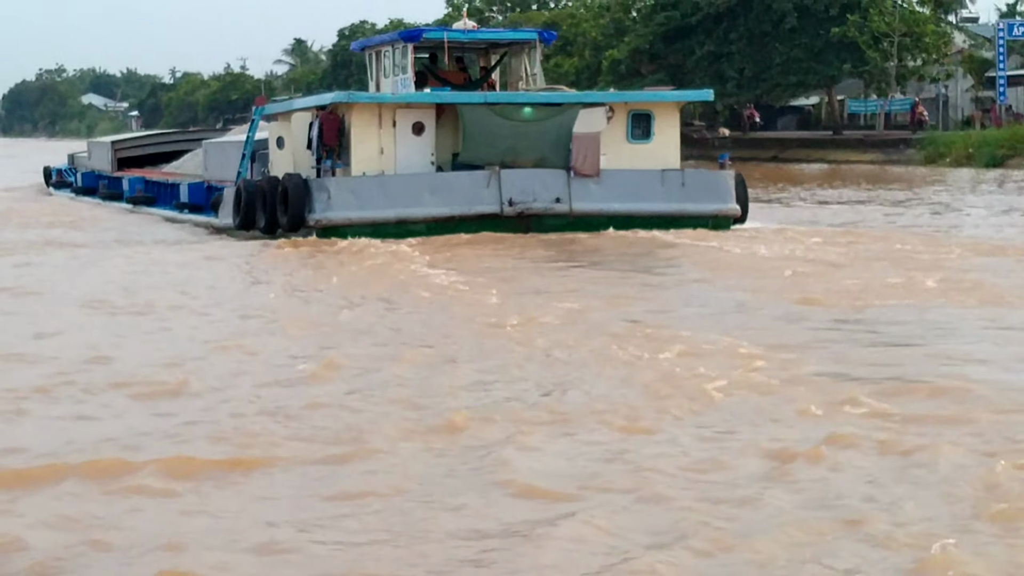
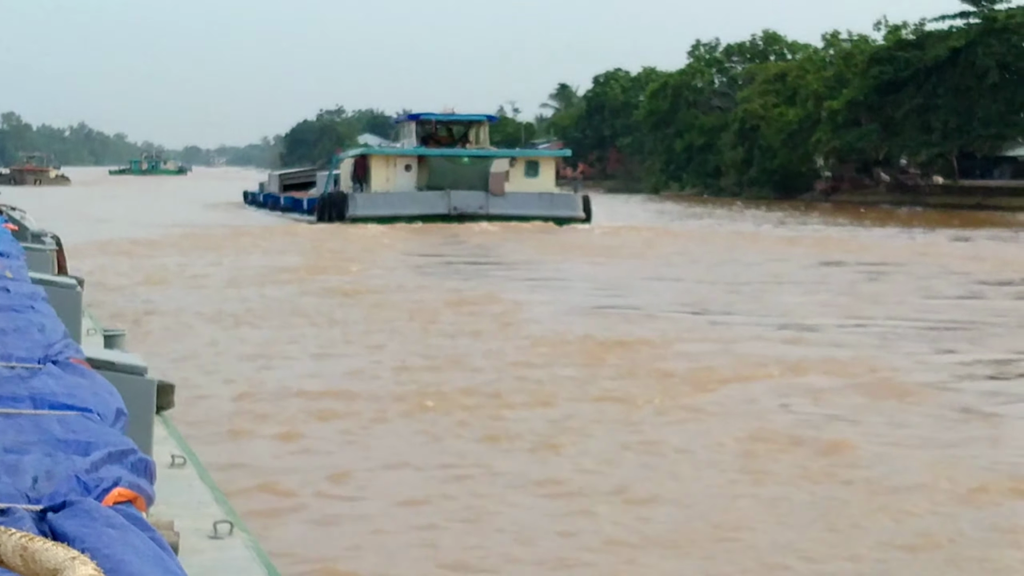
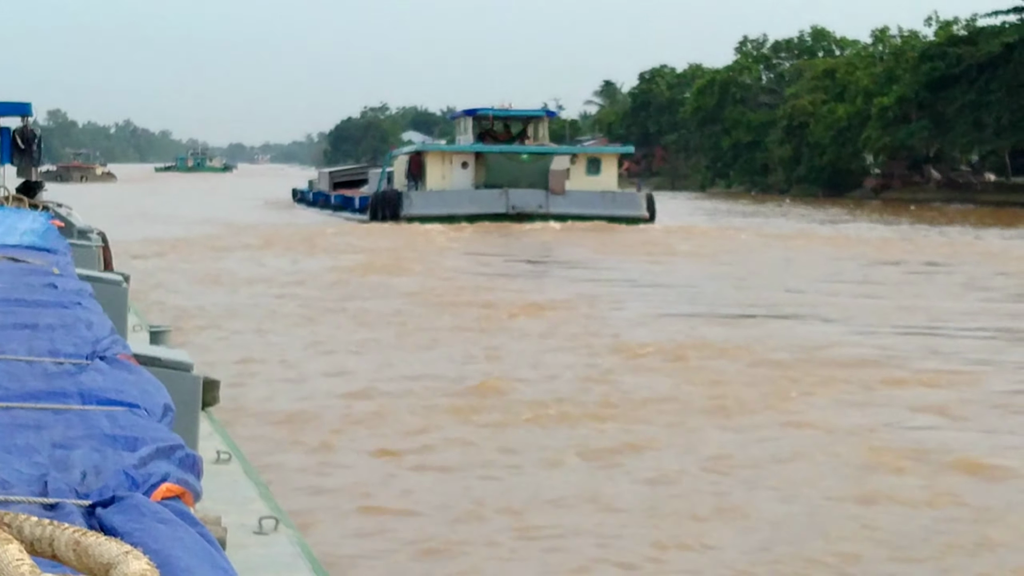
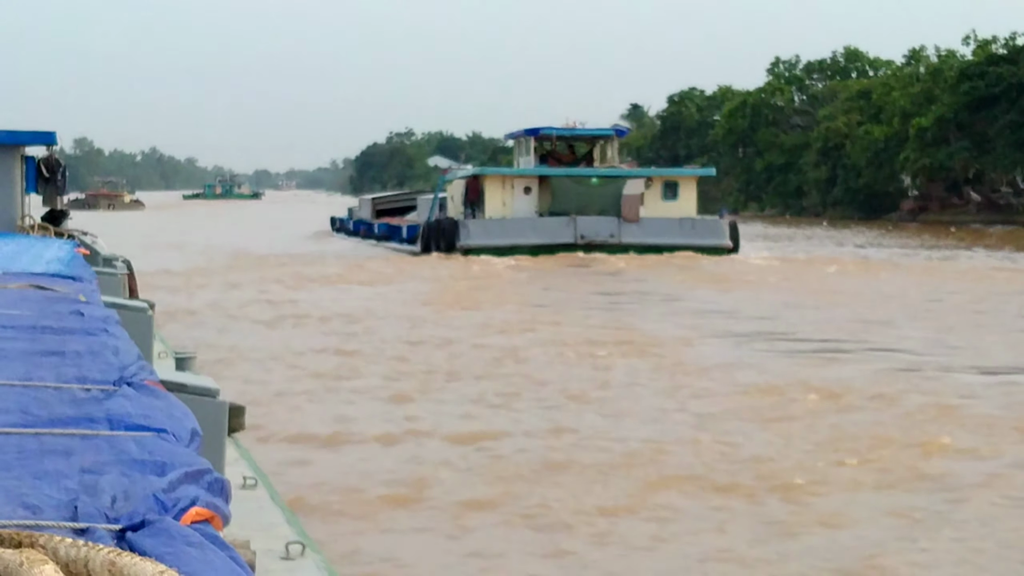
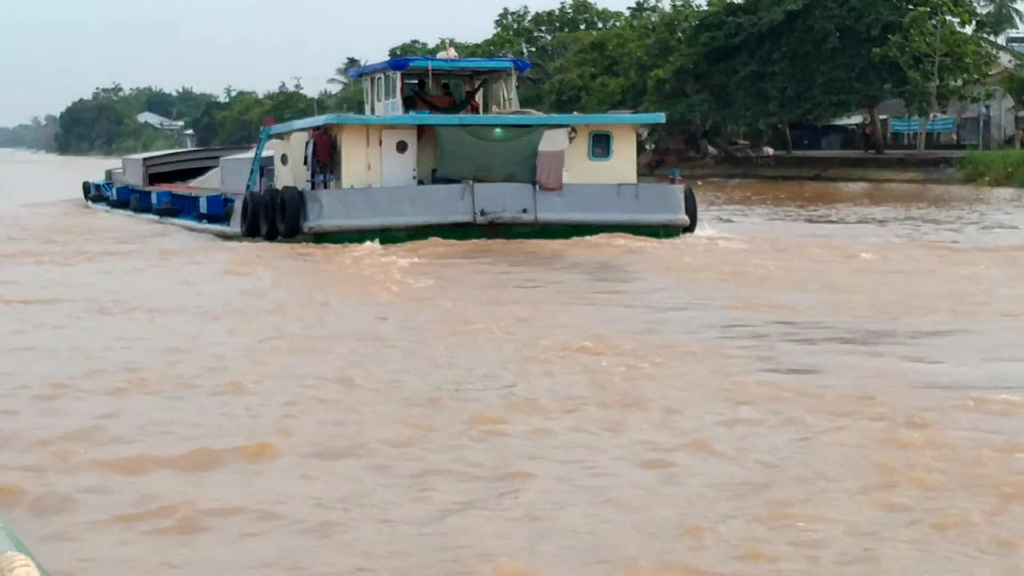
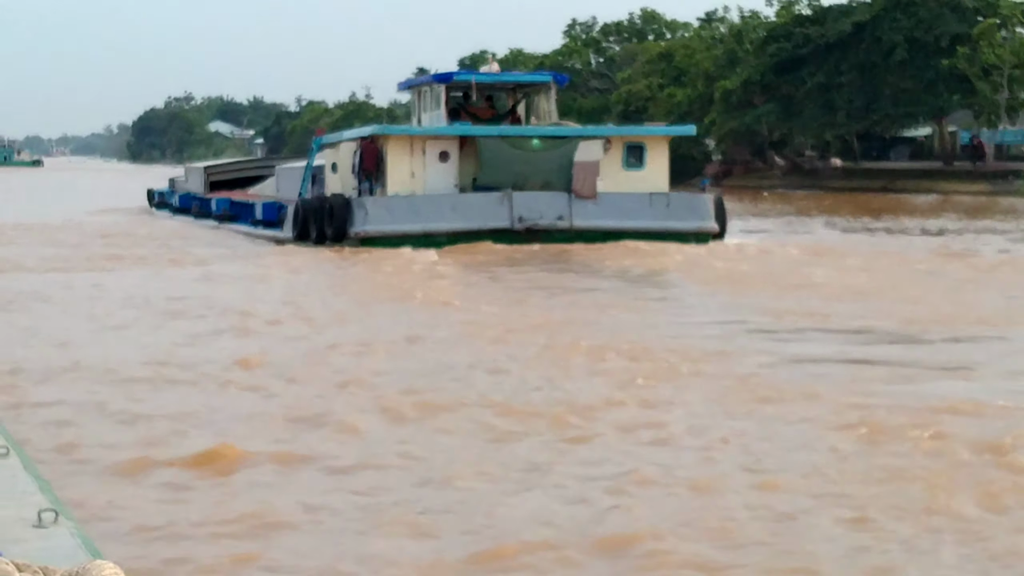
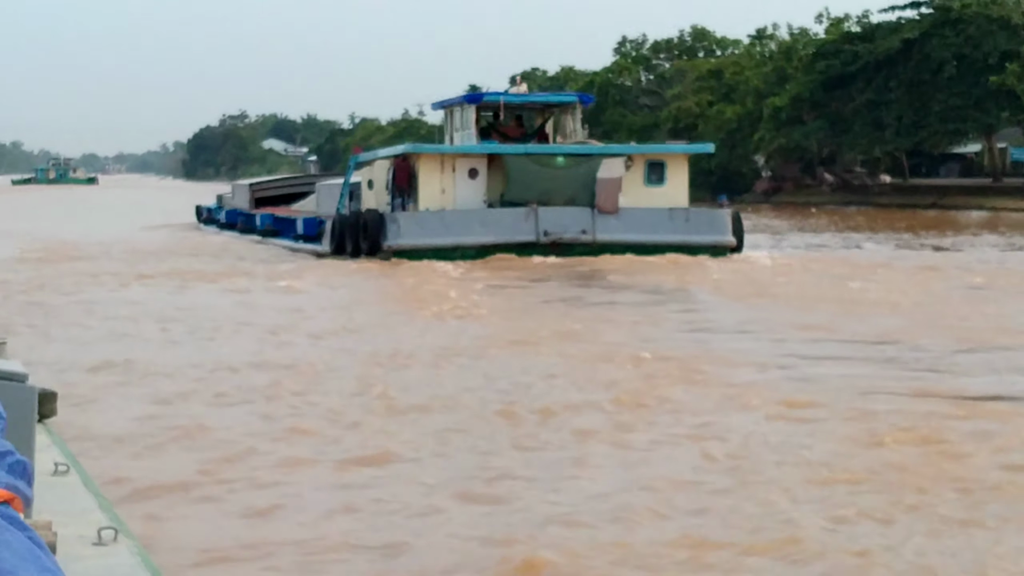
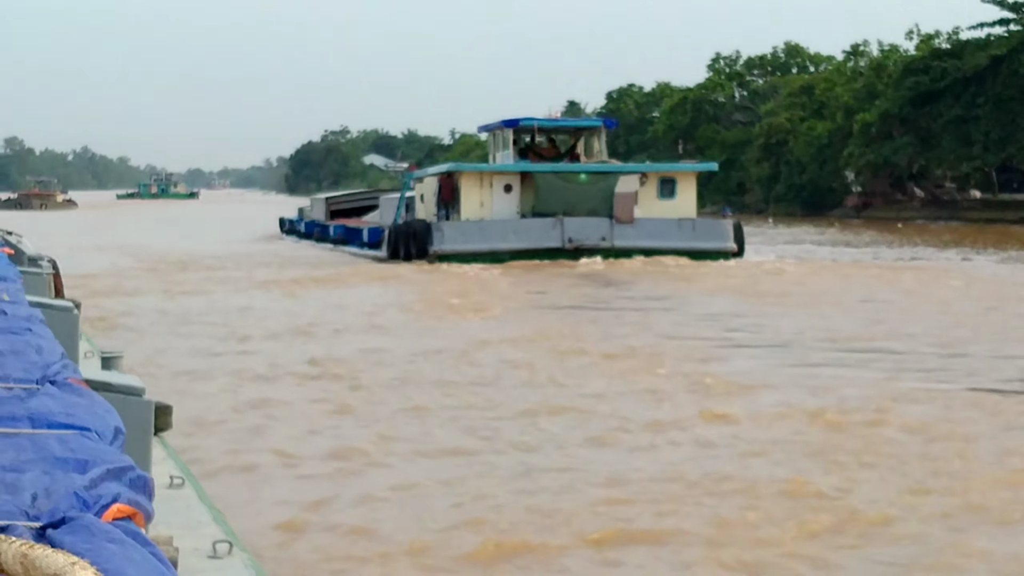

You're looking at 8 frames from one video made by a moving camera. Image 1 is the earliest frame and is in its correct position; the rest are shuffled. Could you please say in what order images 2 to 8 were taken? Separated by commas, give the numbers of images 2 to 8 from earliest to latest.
5, 6, 7, 8, 4, 3, 2
